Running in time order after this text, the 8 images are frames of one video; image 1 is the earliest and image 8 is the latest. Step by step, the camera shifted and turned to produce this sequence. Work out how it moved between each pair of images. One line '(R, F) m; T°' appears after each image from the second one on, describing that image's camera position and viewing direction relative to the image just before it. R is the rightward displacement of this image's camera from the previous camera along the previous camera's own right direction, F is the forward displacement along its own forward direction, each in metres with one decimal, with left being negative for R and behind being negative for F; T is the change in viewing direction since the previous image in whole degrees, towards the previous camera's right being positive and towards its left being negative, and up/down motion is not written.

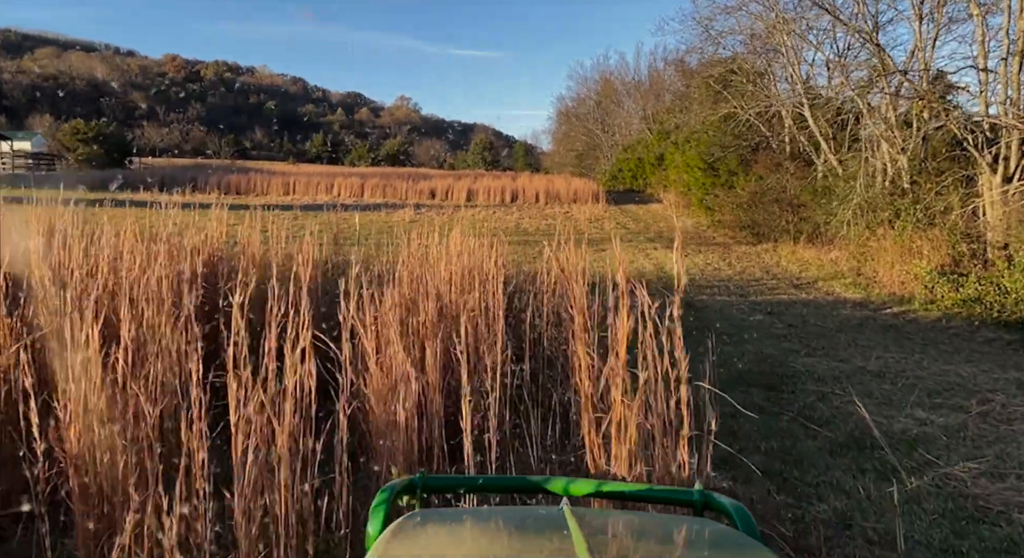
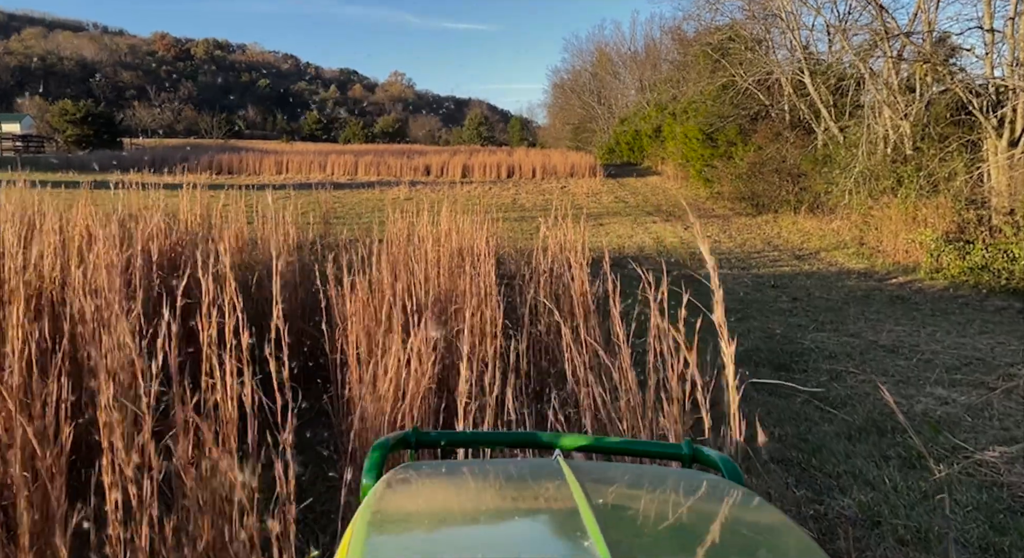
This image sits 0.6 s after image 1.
(0.0, +0.2) m; 0°
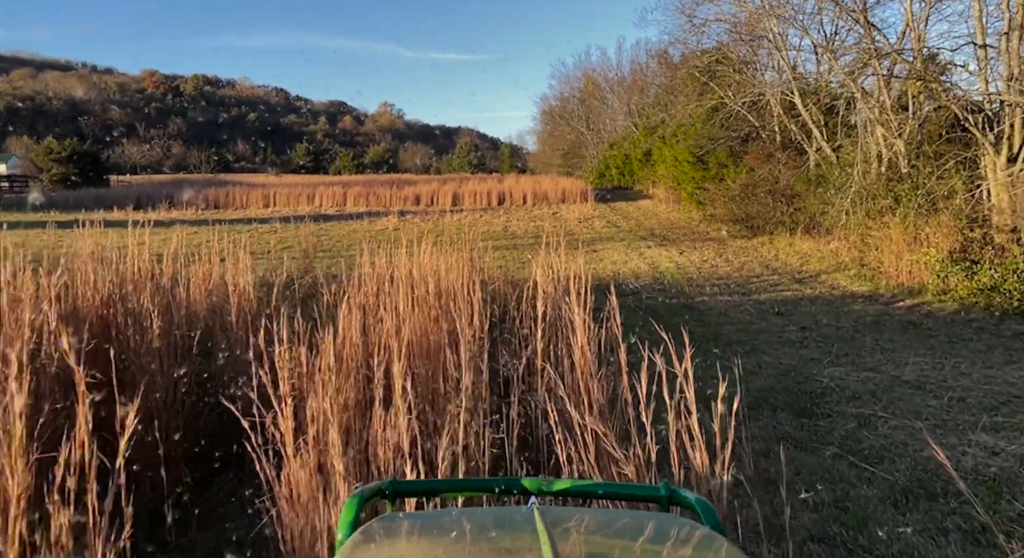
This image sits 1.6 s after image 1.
(0.0, +0.3) m; +1°
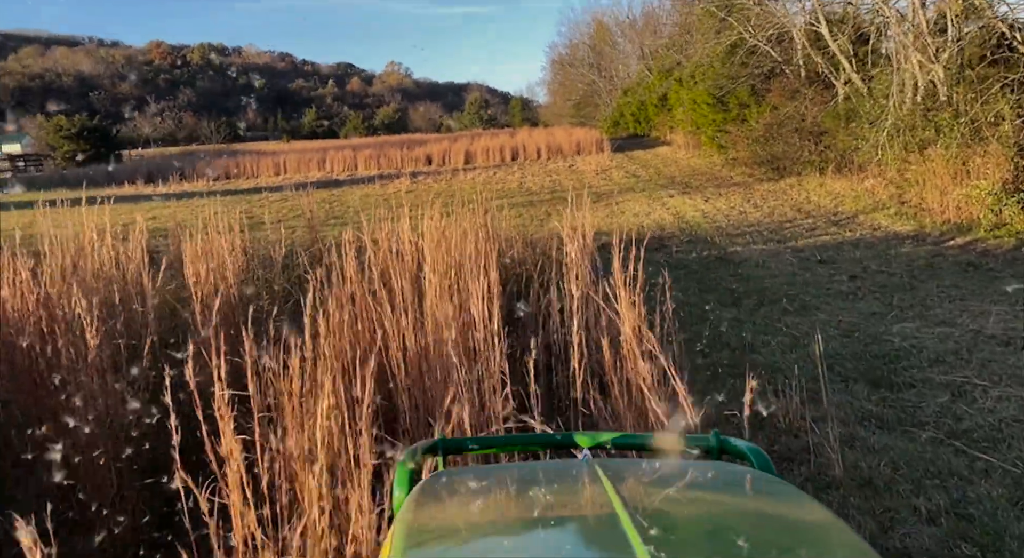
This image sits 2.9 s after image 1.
(0.0, +0.4) m; -2°
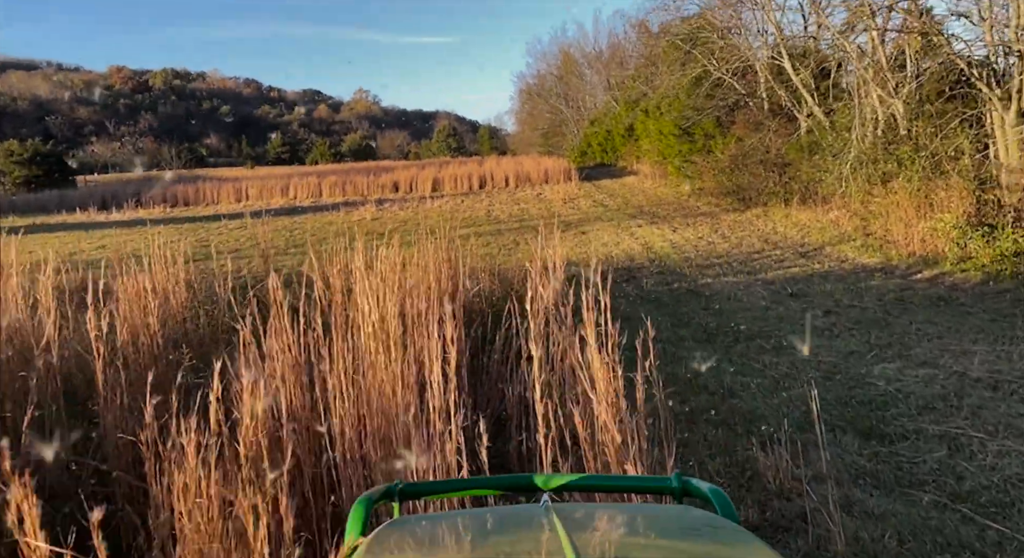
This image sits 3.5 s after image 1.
(0.0, +0.2) m; +3°
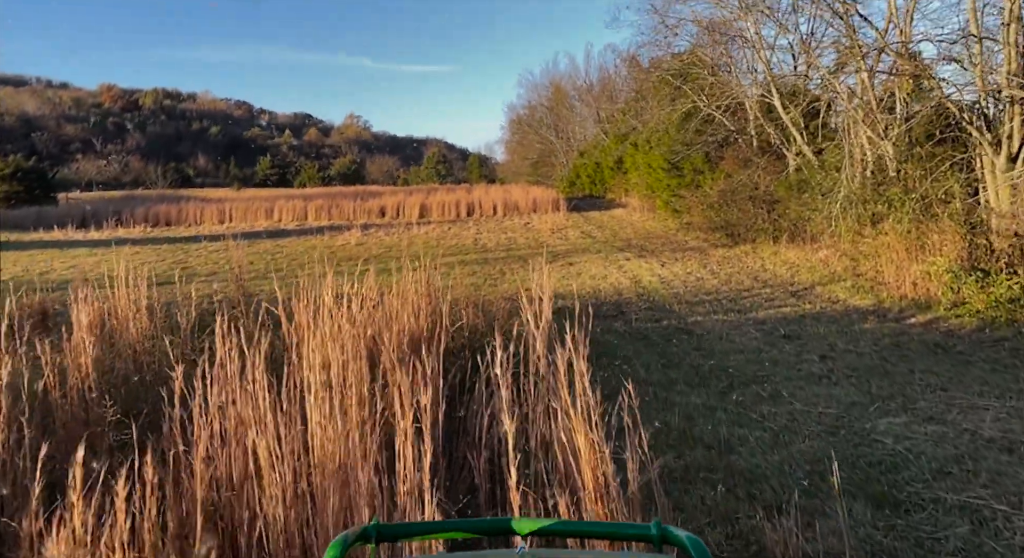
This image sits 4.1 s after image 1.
(0.0, +0.2) m; +1°
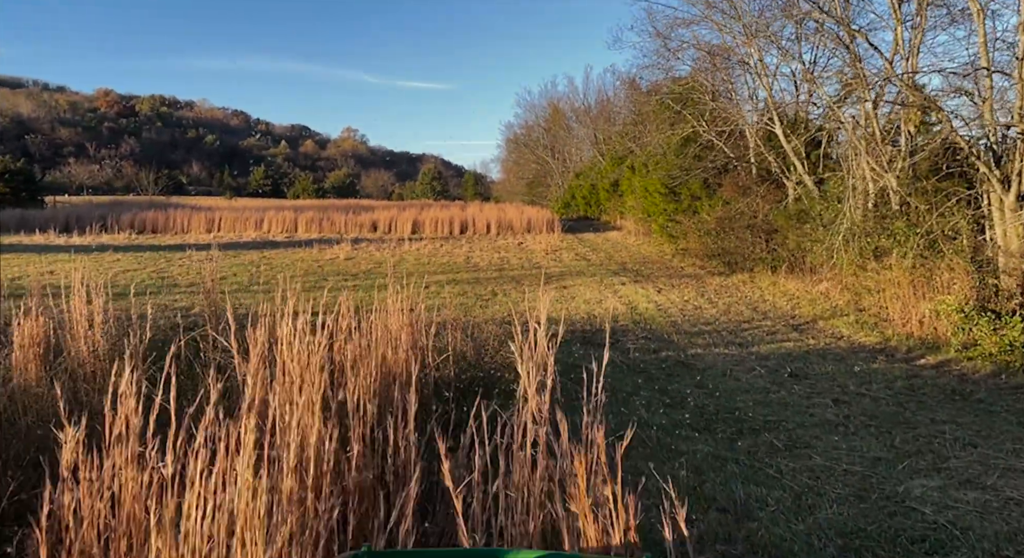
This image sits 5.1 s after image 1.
(0.0, +0.3) m; +1°
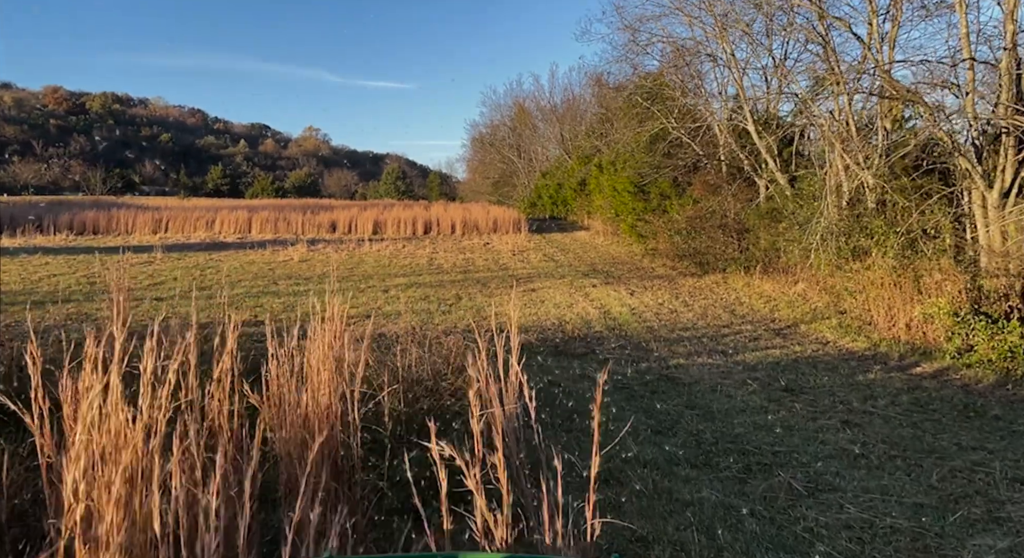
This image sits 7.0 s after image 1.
(0.0, +0.6) m; +3°
